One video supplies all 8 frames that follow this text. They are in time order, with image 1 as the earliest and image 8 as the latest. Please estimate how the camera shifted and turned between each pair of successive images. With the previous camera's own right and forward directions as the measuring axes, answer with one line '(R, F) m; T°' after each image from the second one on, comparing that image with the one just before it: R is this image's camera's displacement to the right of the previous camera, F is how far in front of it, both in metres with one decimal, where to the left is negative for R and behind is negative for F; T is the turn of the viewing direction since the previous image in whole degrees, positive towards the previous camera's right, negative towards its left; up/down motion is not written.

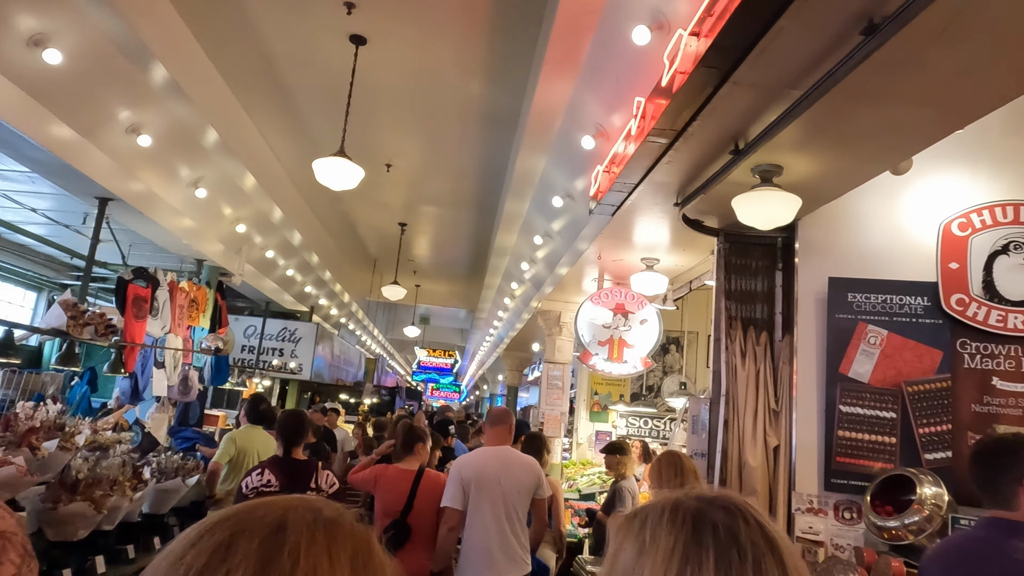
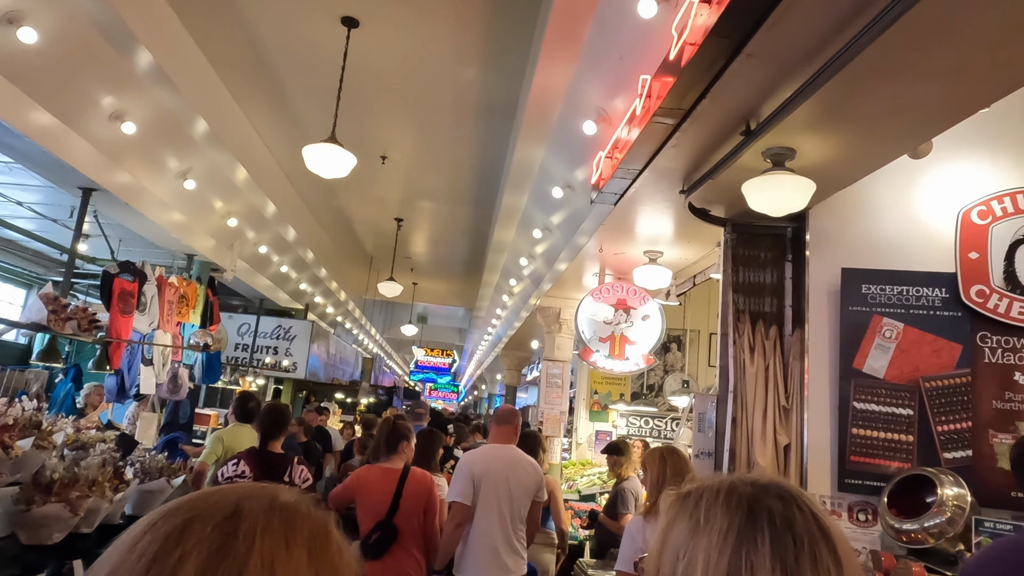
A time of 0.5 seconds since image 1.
(0.0, +0.2) m; 0°
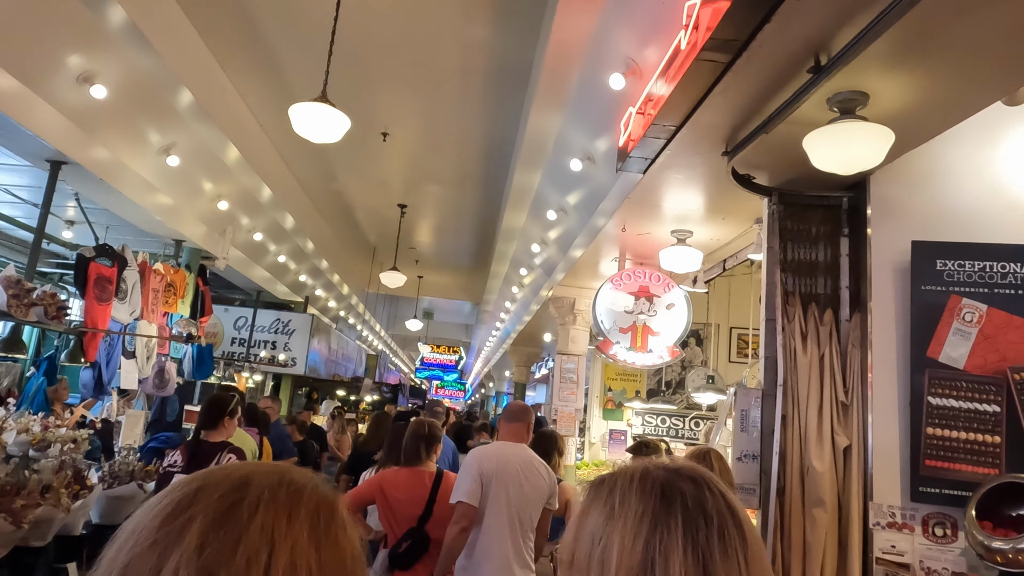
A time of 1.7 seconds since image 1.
(0.0, +0.5) m; -1°
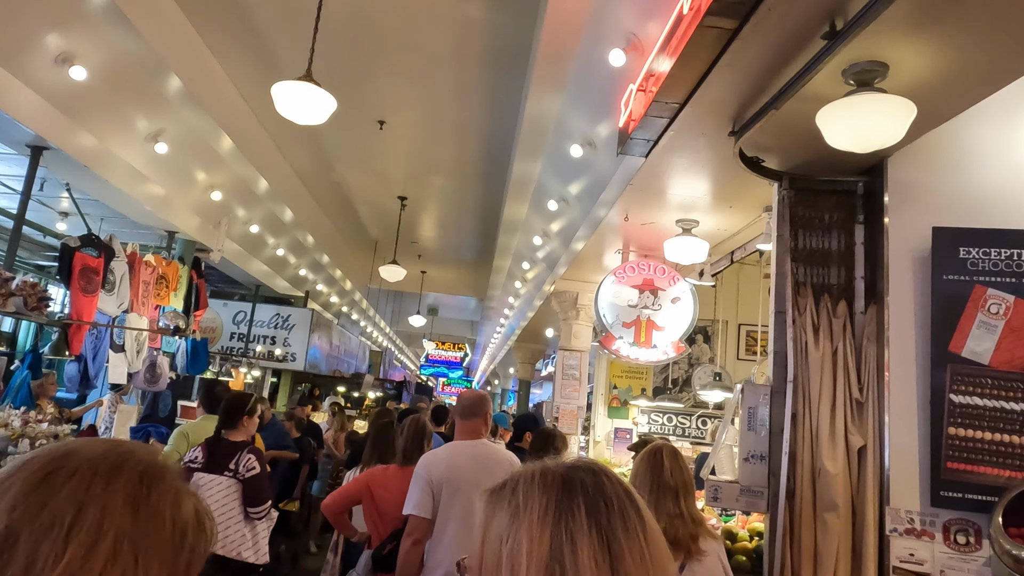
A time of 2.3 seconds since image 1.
(+0.1, +0.2) m; -1°
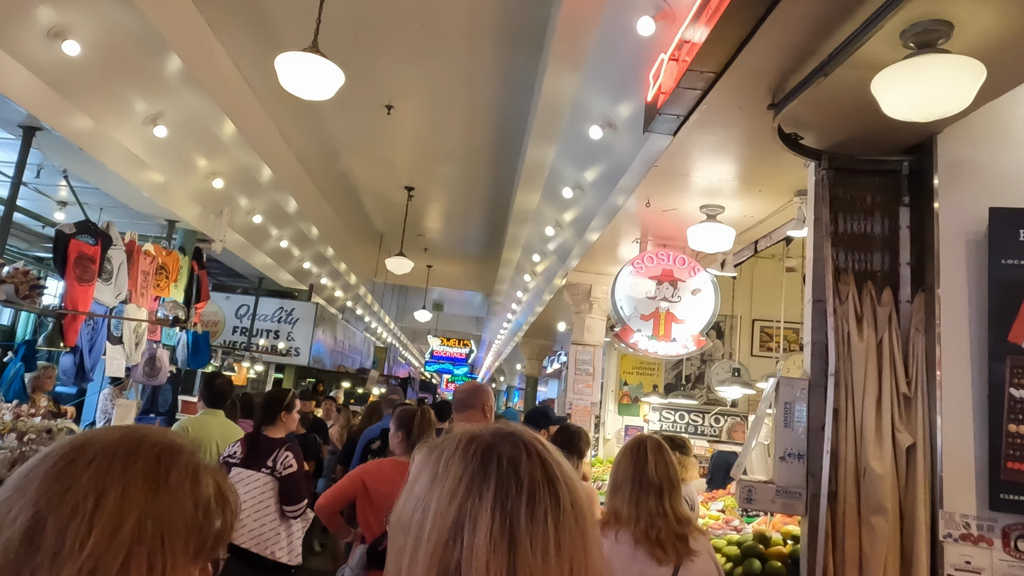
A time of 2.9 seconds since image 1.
(-0.1, +0.2) m; 0°
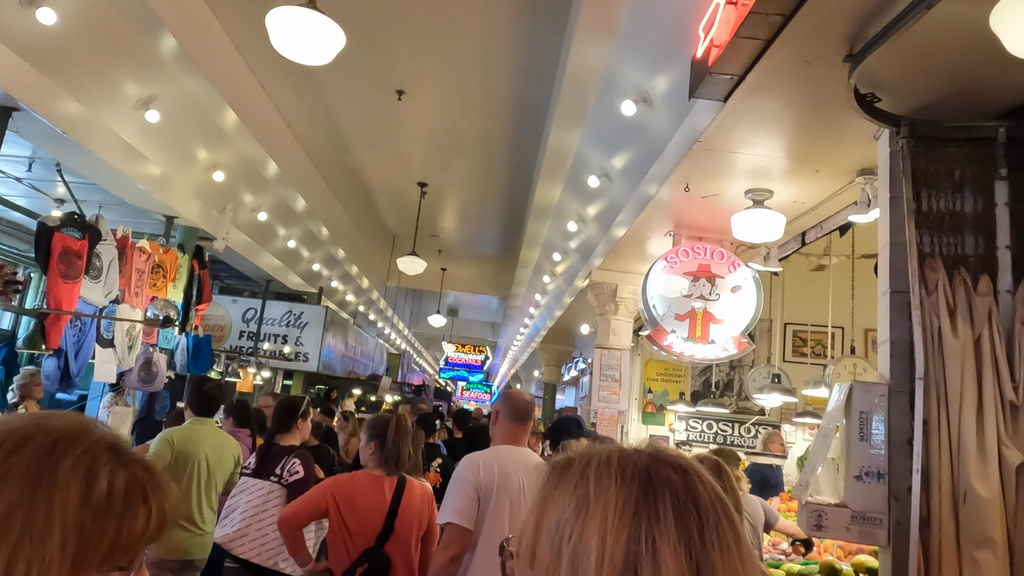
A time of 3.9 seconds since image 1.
(0.0, +0.4) m; -1°
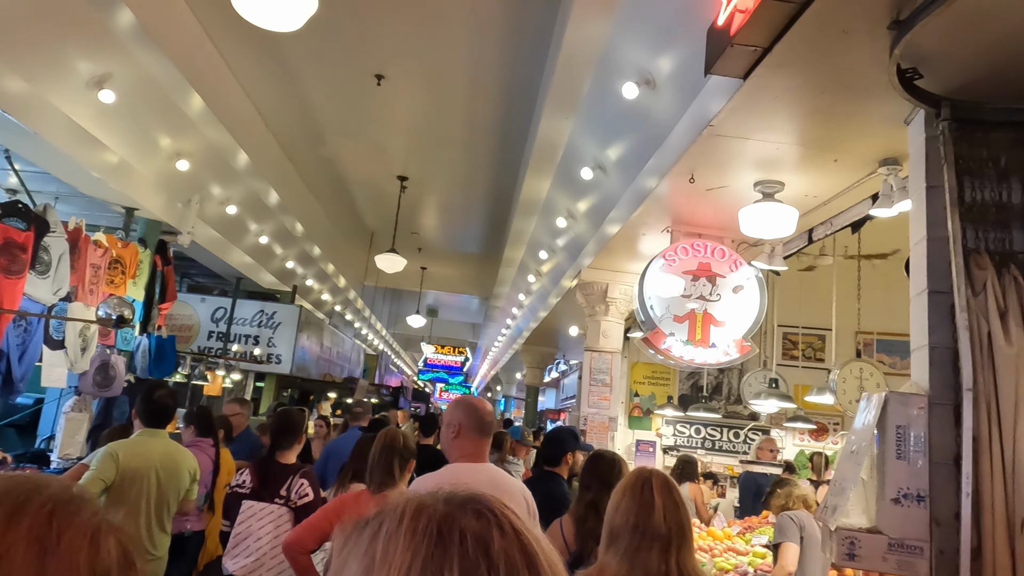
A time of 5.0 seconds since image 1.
(-0.1, +0.3) m; +2°
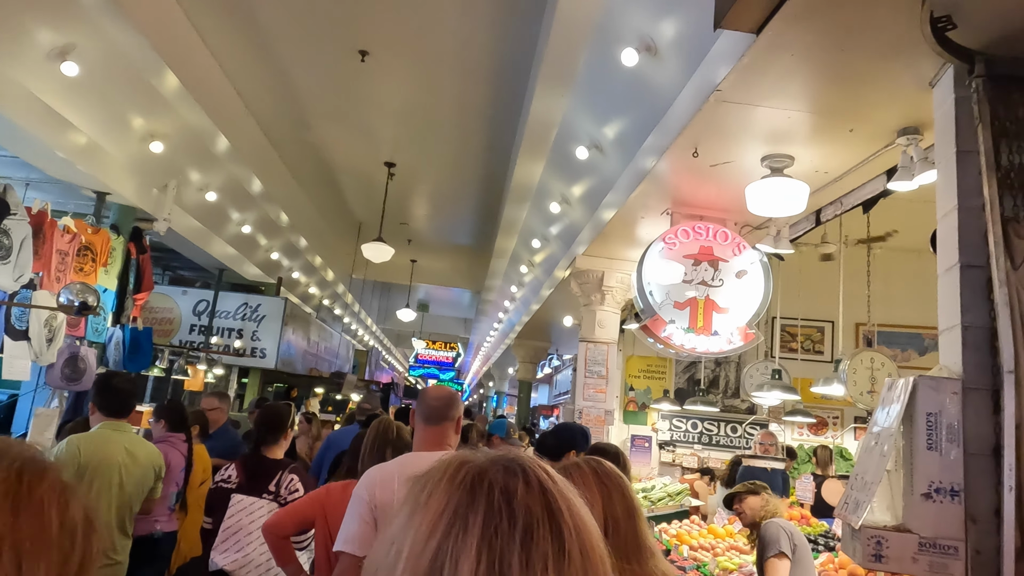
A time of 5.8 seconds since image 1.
(0.0, +0.2) m; +1°
